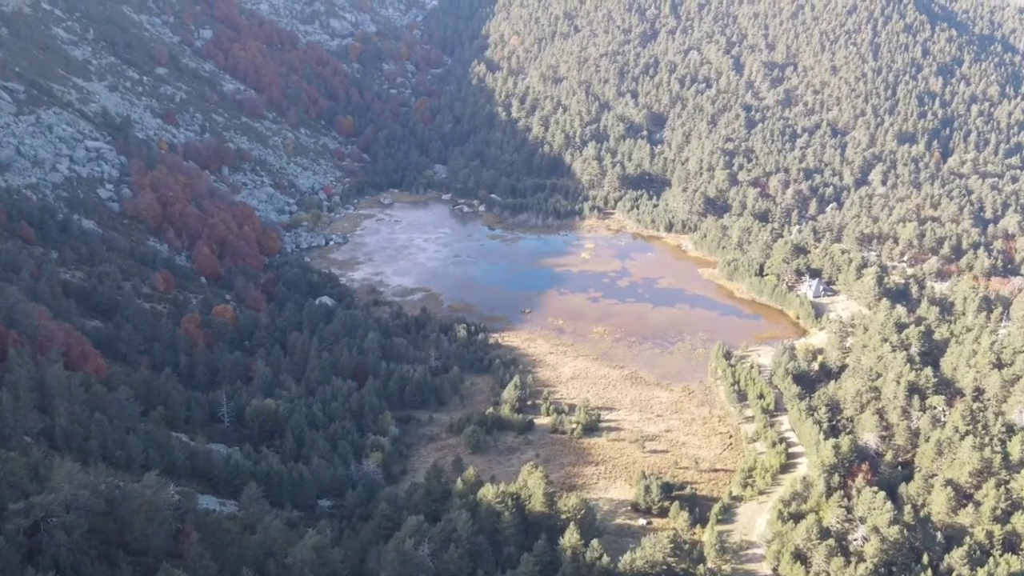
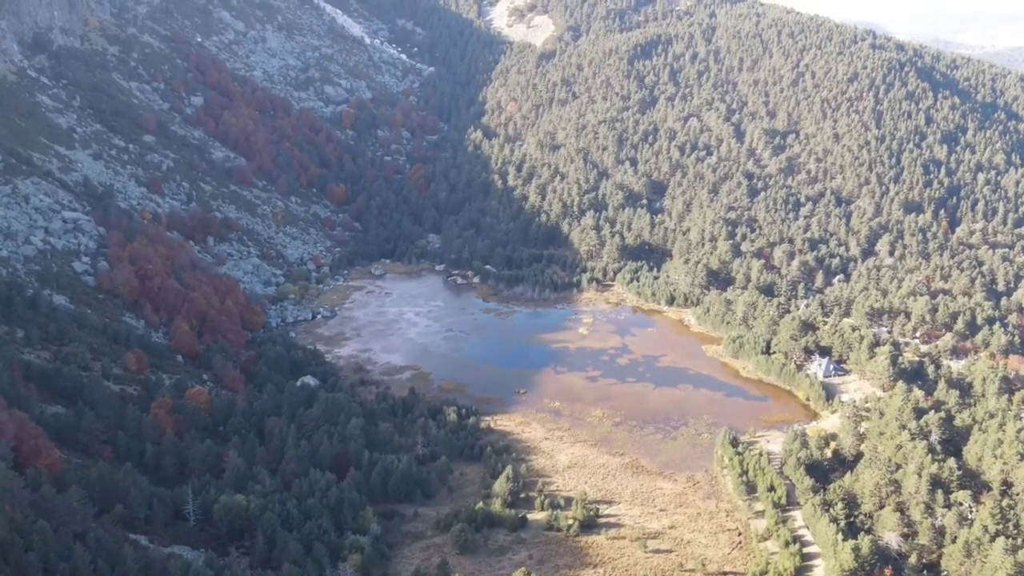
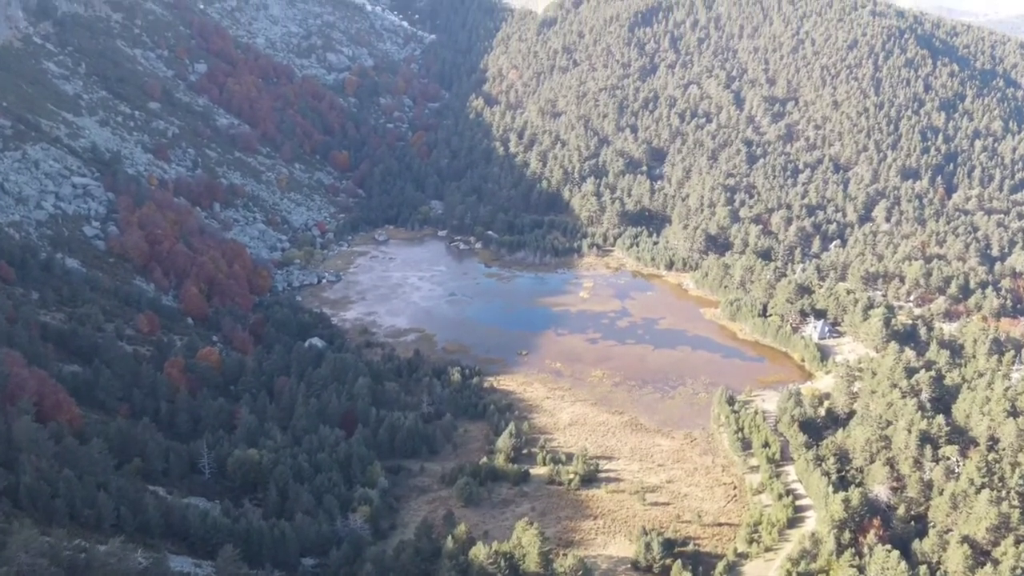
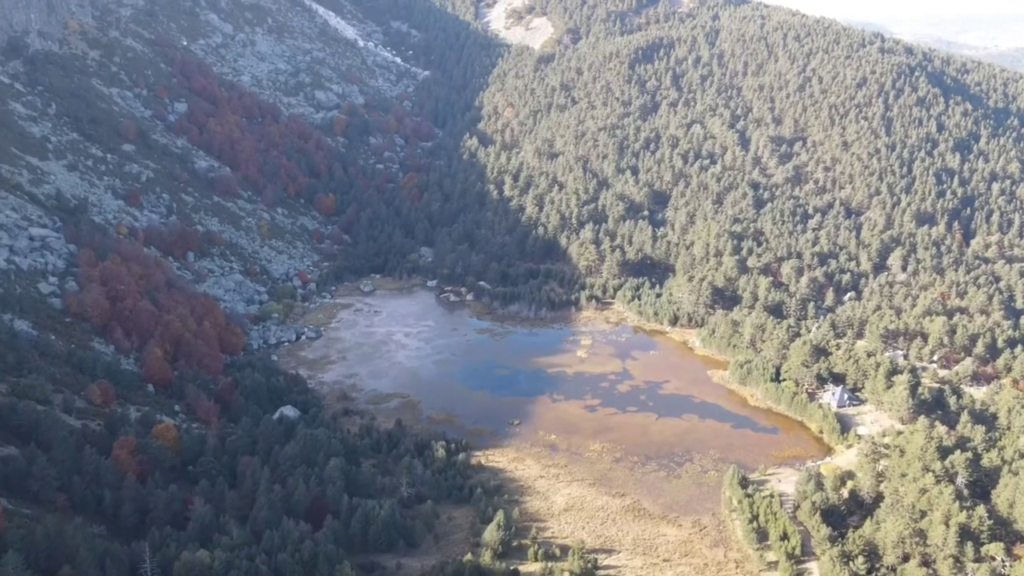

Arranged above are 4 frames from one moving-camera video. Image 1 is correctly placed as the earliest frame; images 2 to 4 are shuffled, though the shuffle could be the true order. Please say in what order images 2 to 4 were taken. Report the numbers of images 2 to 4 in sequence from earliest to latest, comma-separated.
3, 2, 4
